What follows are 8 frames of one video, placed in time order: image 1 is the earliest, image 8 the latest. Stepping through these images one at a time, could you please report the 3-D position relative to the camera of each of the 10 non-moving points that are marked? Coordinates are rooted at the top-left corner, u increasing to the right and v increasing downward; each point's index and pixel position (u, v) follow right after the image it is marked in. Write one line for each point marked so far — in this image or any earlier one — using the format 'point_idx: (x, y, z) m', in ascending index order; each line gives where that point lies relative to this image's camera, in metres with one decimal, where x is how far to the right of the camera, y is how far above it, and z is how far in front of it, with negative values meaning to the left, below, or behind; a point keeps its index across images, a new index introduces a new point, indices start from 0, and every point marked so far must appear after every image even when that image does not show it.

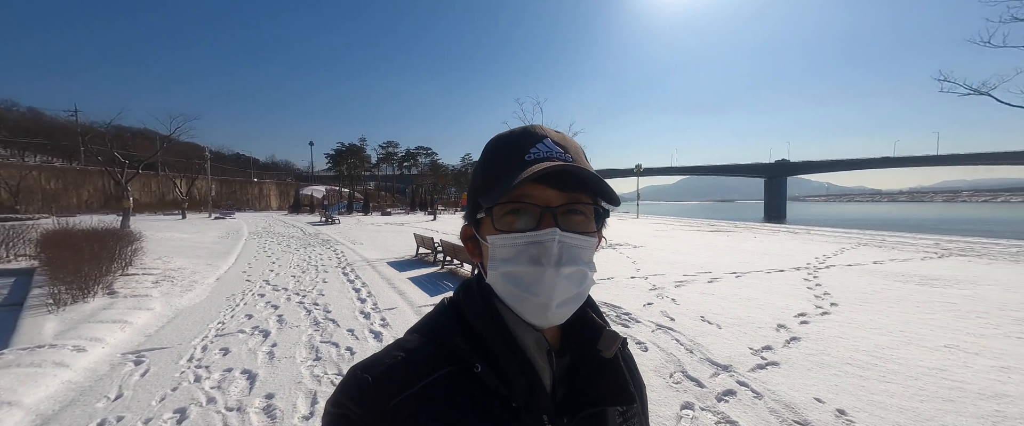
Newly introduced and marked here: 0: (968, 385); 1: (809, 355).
0: (+4.7, -1.8, +3.3) m
1: (+3.9, -1.8, +4.1) m
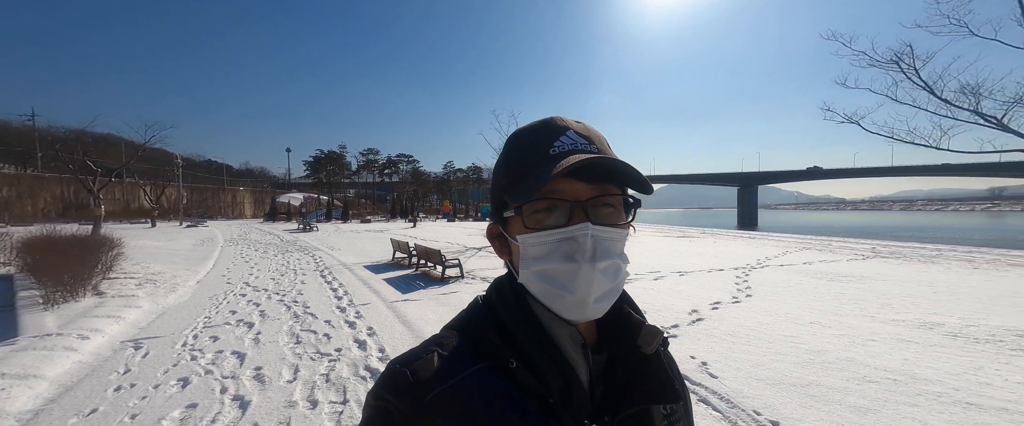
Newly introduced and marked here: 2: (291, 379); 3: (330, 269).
0: (+4.0, -1.9, +4.4) m
1: (+3.1, -1.9, +5.2) m
2: (-2.7, -2.0, +3.8) m
3: (-6.1, -1.8, +10.5) m
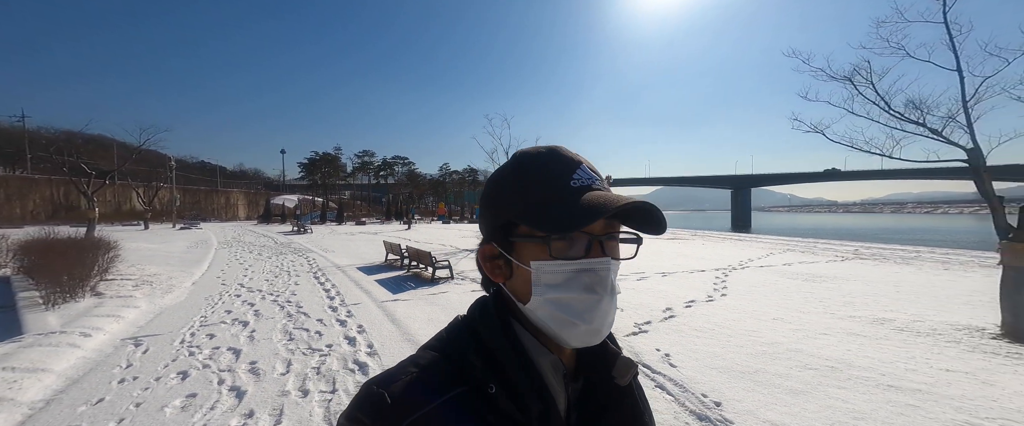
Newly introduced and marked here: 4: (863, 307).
0: (+3.7, -1.9, +4.8) m
1: (+2.8, -2.0, +5.5) m
2: (-3.0, -2.1, +4.1) m
3: (-6.4, -1.9, +10.7) m
4: (+7.6, -2.1, +6.9) m
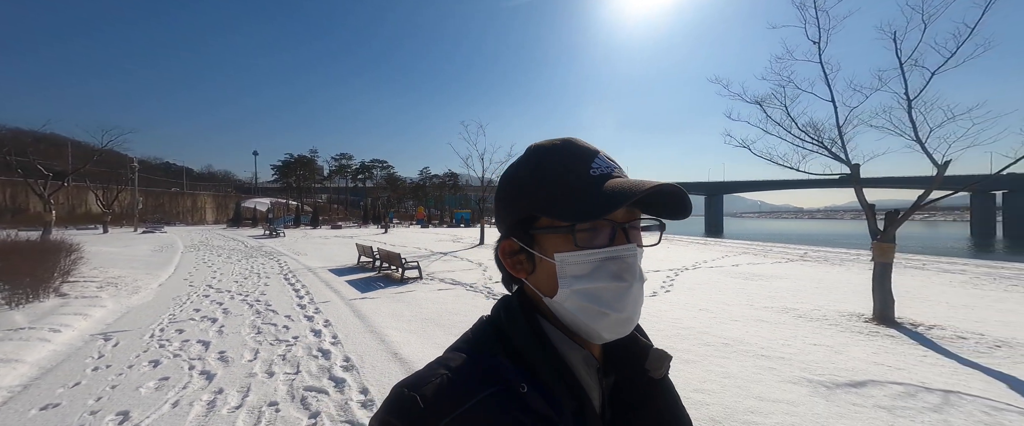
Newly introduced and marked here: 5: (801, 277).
0: (+2.9, -2.0, +5.6) m
1: (+2.0, -2.0, +6.3) m
2: (-3.8, -2.1, +4.6) m
3: (-7.6, -2.1, +11.0) m
4: (+6.6, -2.2, +7.9) m
5: (+10.6, -2.4, +11.7) m
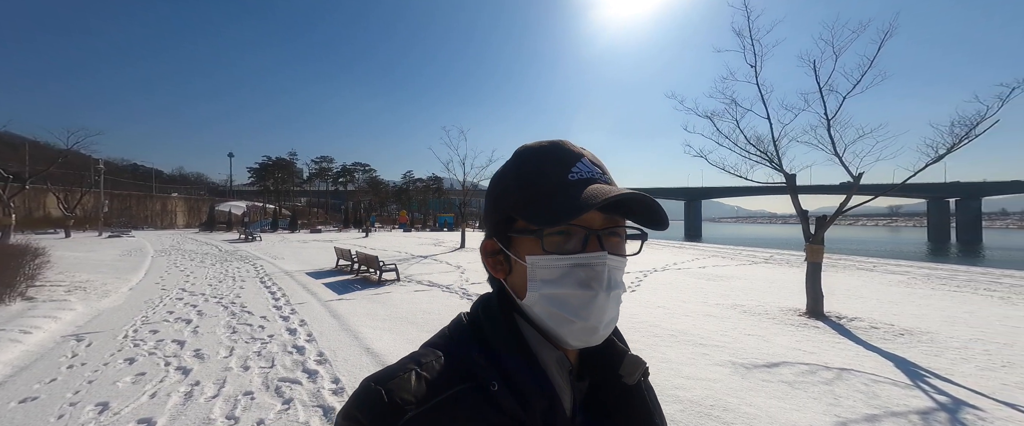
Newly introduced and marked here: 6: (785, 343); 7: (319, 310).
0: (+2.3, -2.1, +6.1) m
1: (+1.3, -2.1, +6.8) m
2: (-4.3, -2.1, +4.8) m
3: (-8.4, -2.2, +11.0) m
4: (+5.9, -2.3, +8.6) m
5: (+9.7, -2.6, +12.6) m
6: (+4.6, -2.2, +5.3) m
7: (-4.4, -2.2, +7.1) m
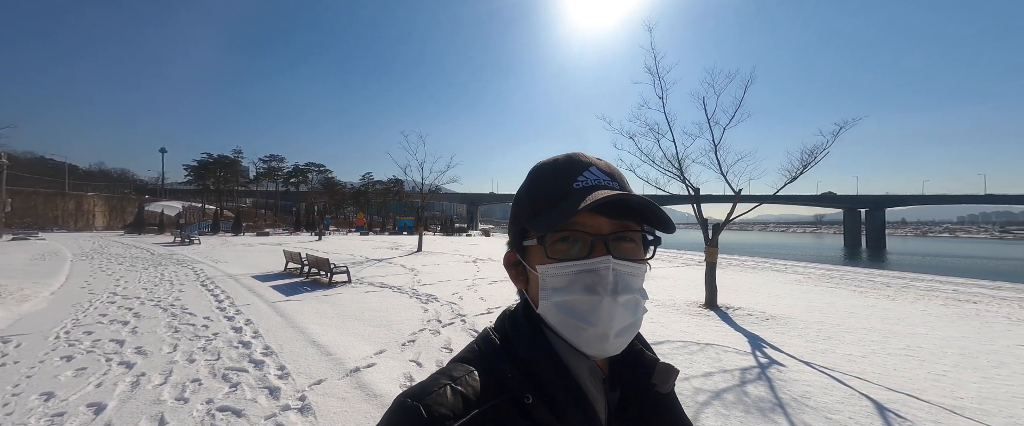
0: (+1.0, -2.2, +7.1) m
1: (0.0, -2.3, +7.6) m
2: (-5.4, -2.2, +5.0) m
3: (-10.2, -2.2, +10.7) m
4: (+4.3, -2.5, +10.0) m
5: (+7.6, -2.9, +14.3) m
6: (+3.4, -2.4, +6.6) m
7: (-5.7, -2.3, +7.4) m
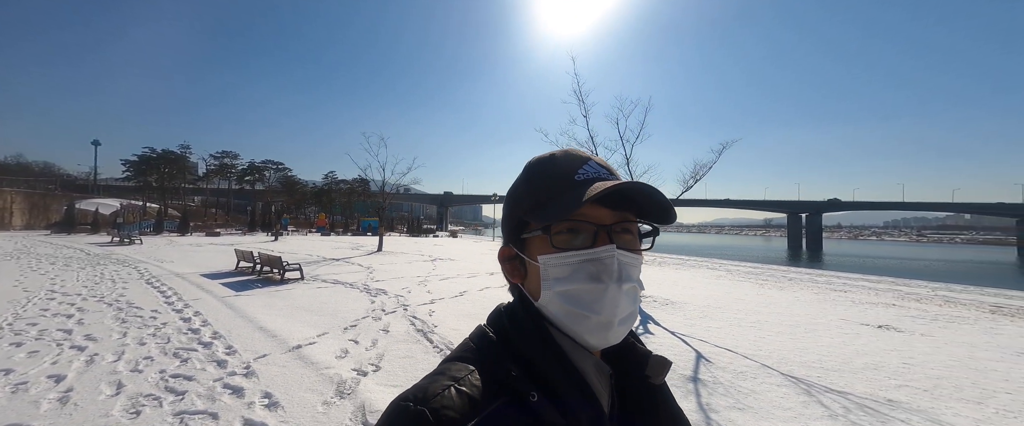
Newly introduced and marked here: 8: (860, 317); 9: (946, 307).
0: (-0.6, -2.2, +8.1) m
1: (-1.7, -2.3, +8.6) m
2: (-6.8, -2.1, +5.5) m
3: (-12.1, -2.2, +10.8) m
4: (+2.5, -2.6, +11.3) m
5: (+5.4, -3.0, +15.9) m
6: (+1.9, -2.4, +7.8) m
7: (-7.3, -2.2, +7.8) m
8: (+8.7, -2.6, +7.9) m
9: (+13.6, -2.9, +9.9) m
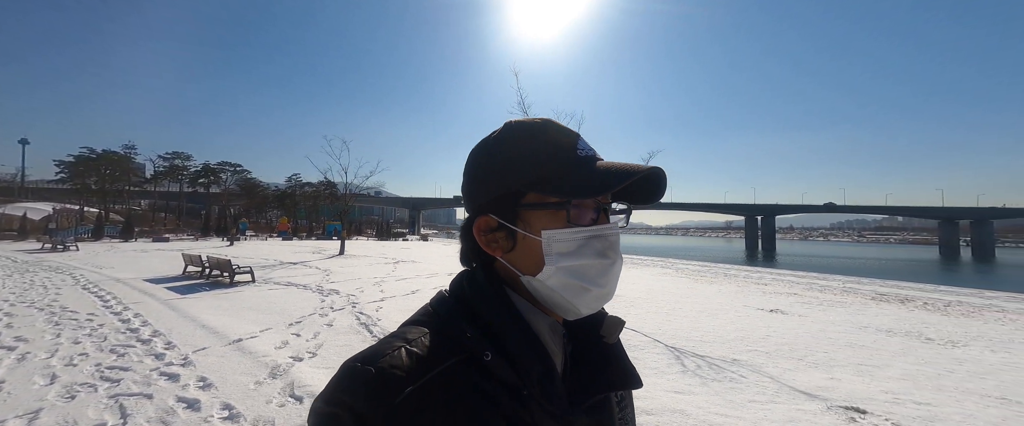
0: (-2.1, -2.3, +8.7) m
1: (-3.2, -2.4, +9.0) m
2: (-8.0, -2.2, +5.6) m
3: (-13.7, -2.3, +10.4) m
4: (+0.7, -2.7, +12.0) m
5: (+3.3, -3.1, +16.9) m
6: (+0.4, -2.4, +8.5) m
7: (-8.7, -2.3, +7.8) m
8: (+7.2, -2.6, +9.2) m
9: (+11.9, -3.0, +11.5) m
